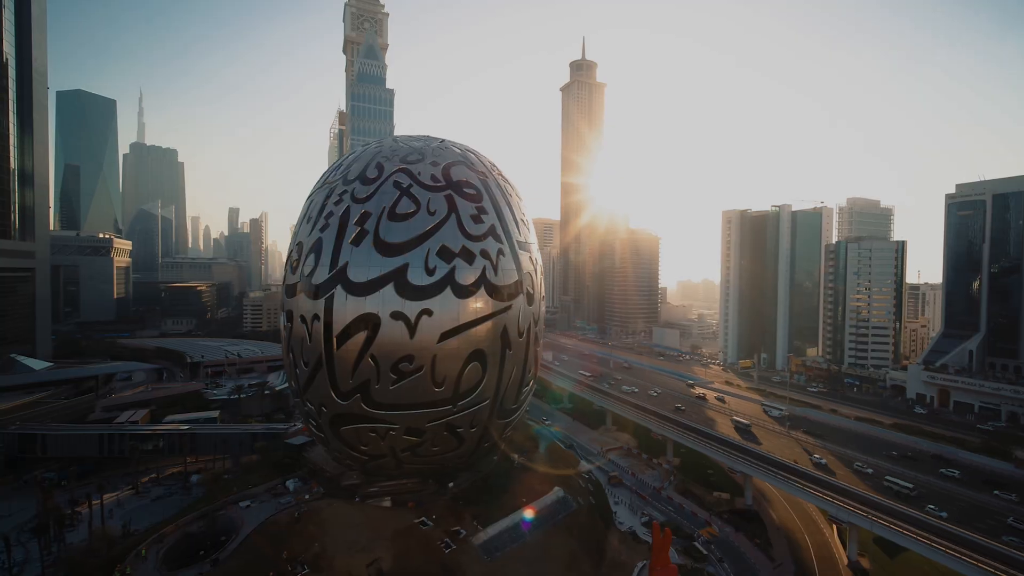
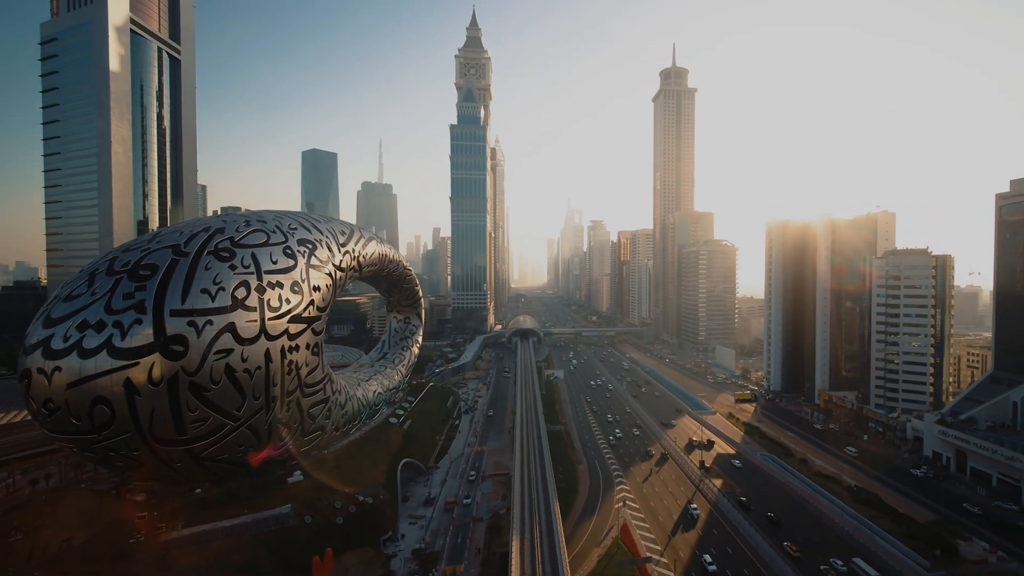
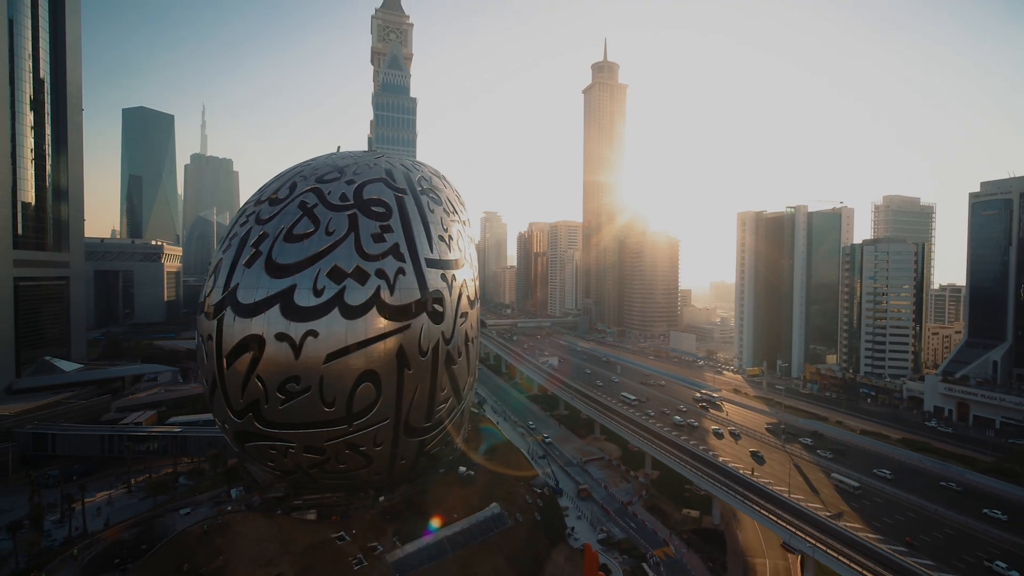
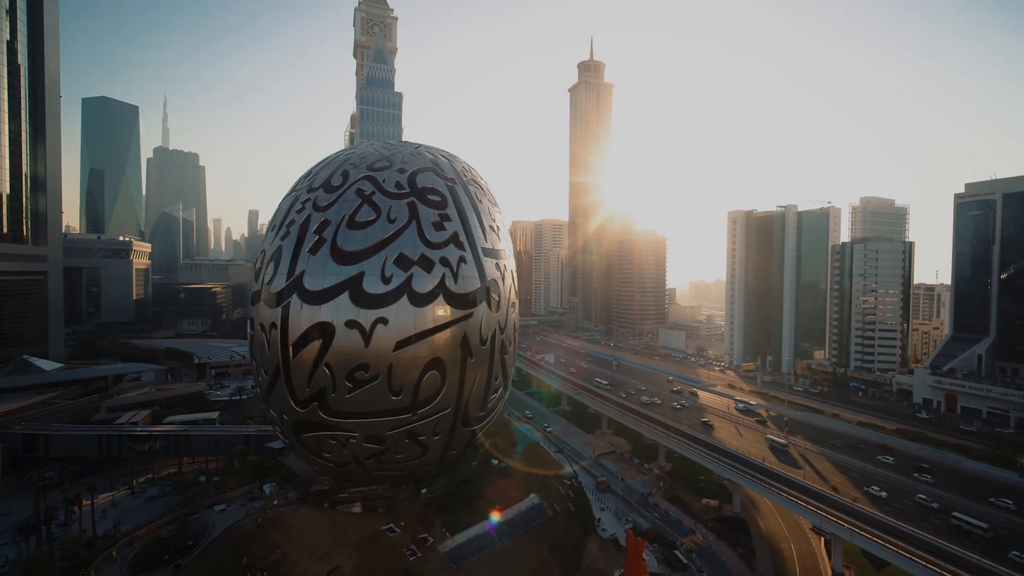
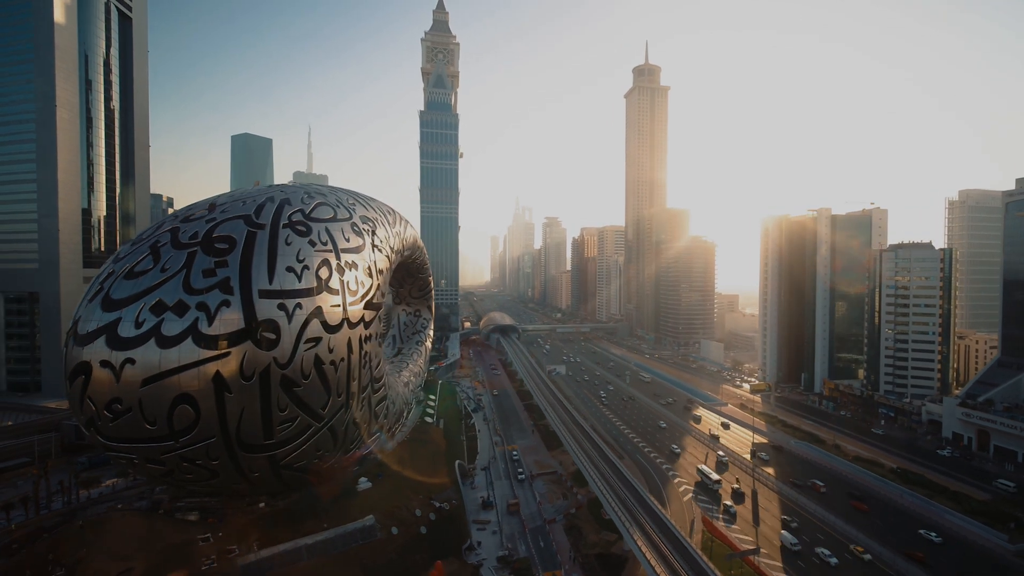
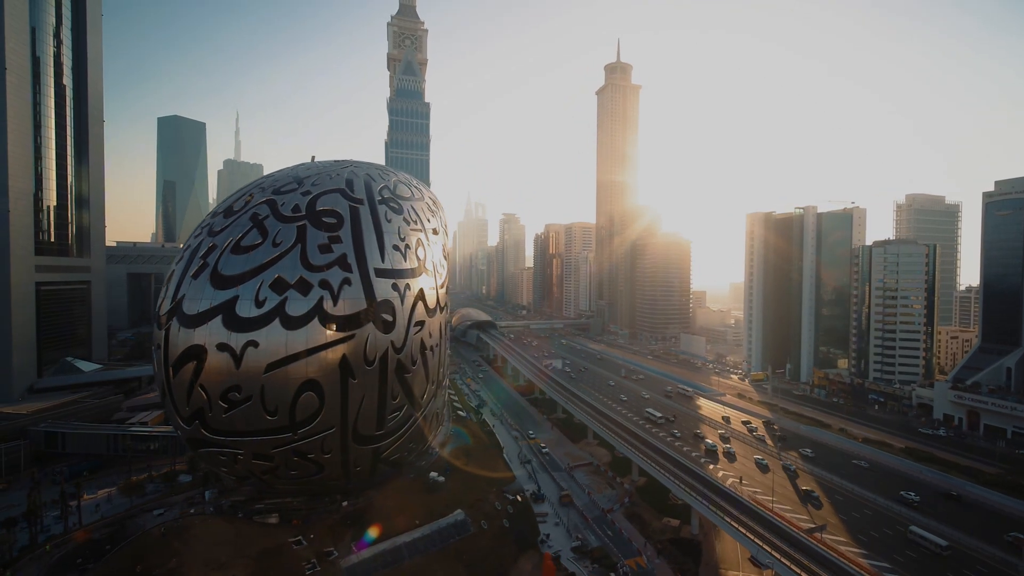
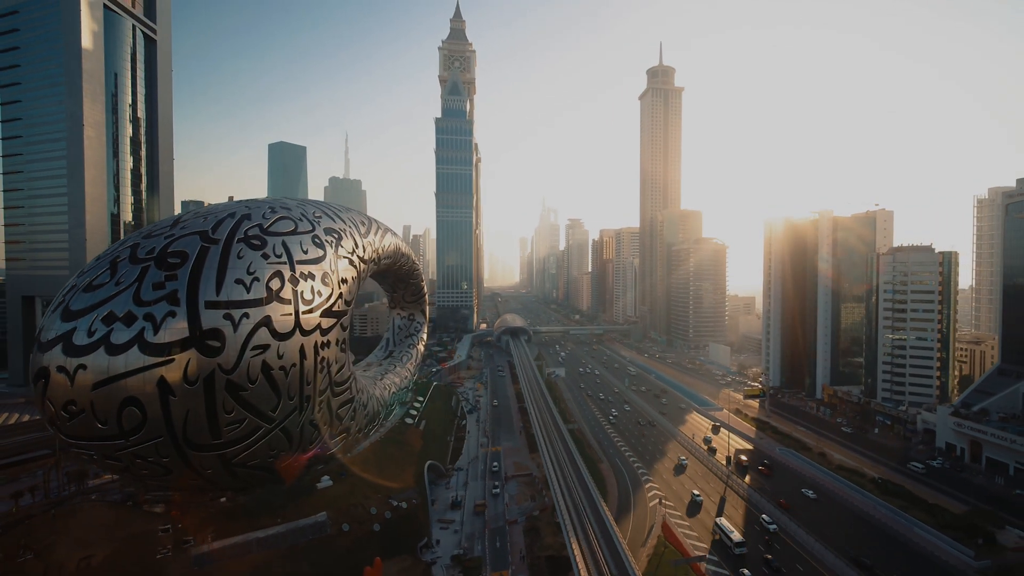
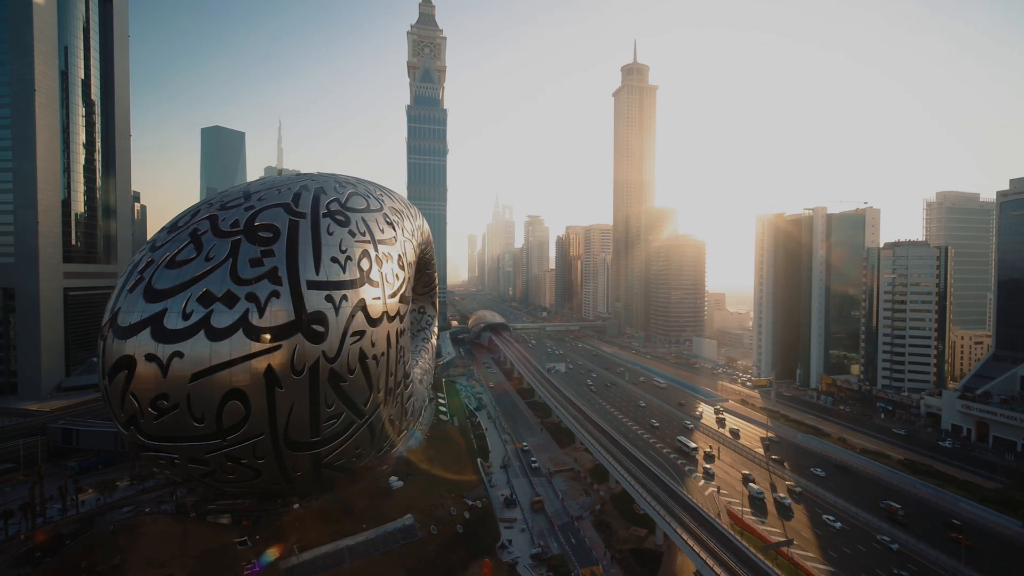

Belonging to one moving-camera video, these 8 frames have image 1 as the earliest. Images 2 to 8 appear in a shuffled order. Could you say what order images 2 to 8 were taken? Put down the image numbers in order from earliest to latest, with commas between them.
4, 3, 6, 8, 5, 7, 2
